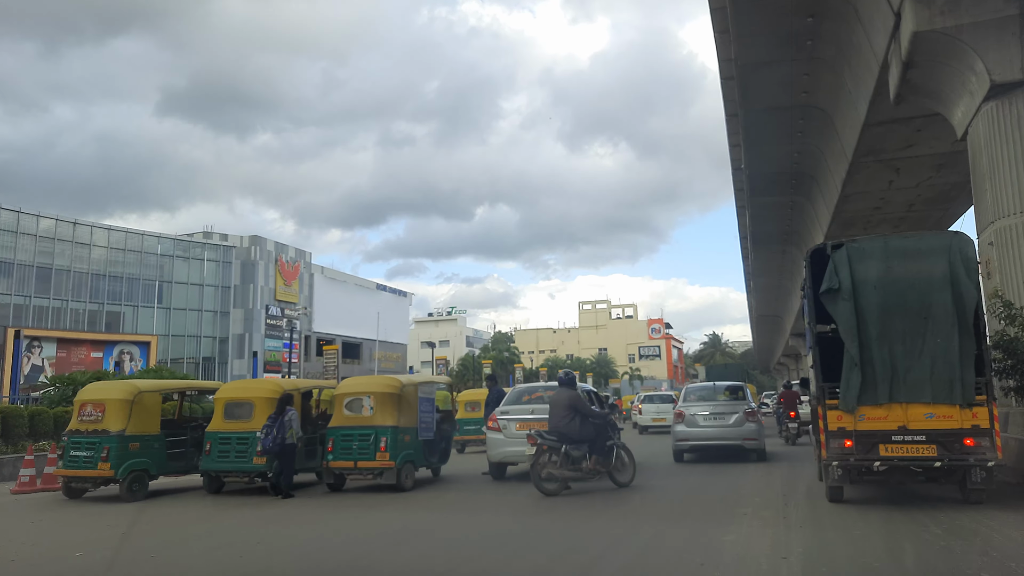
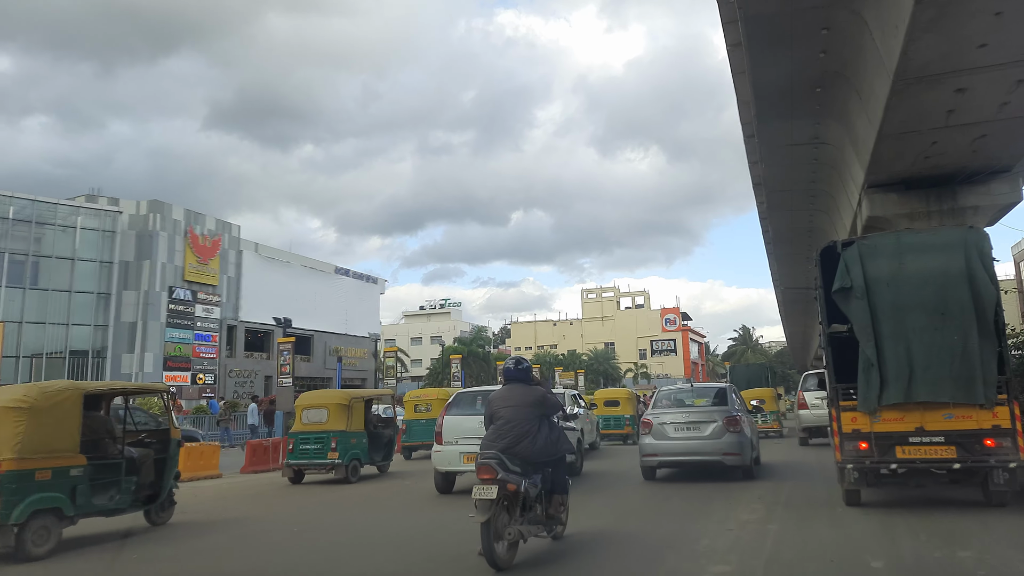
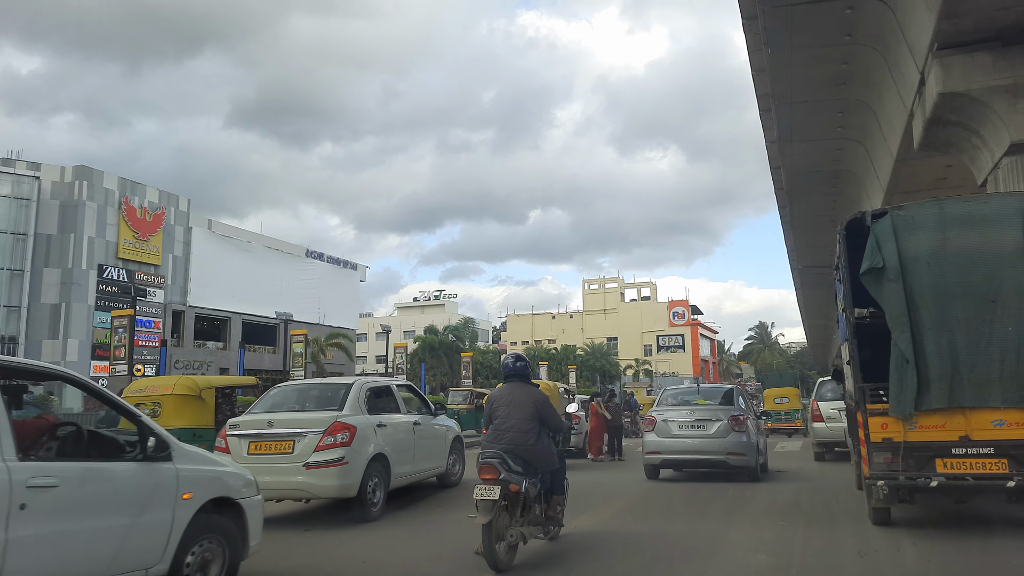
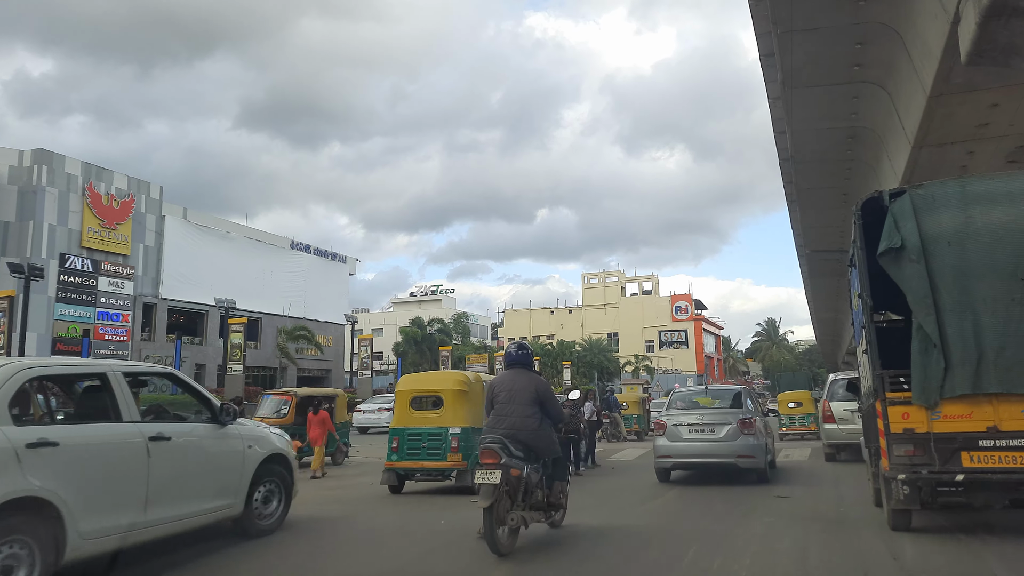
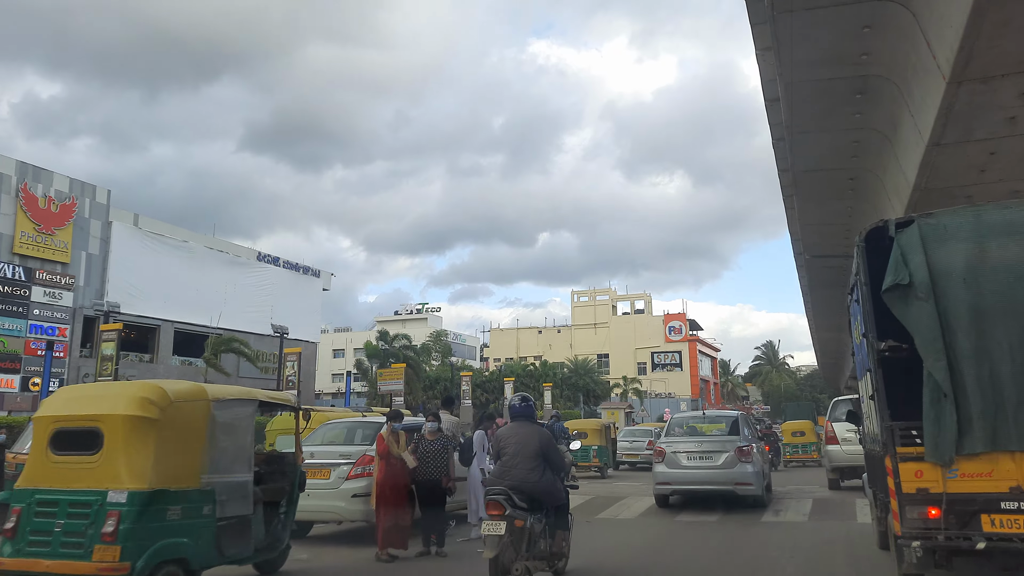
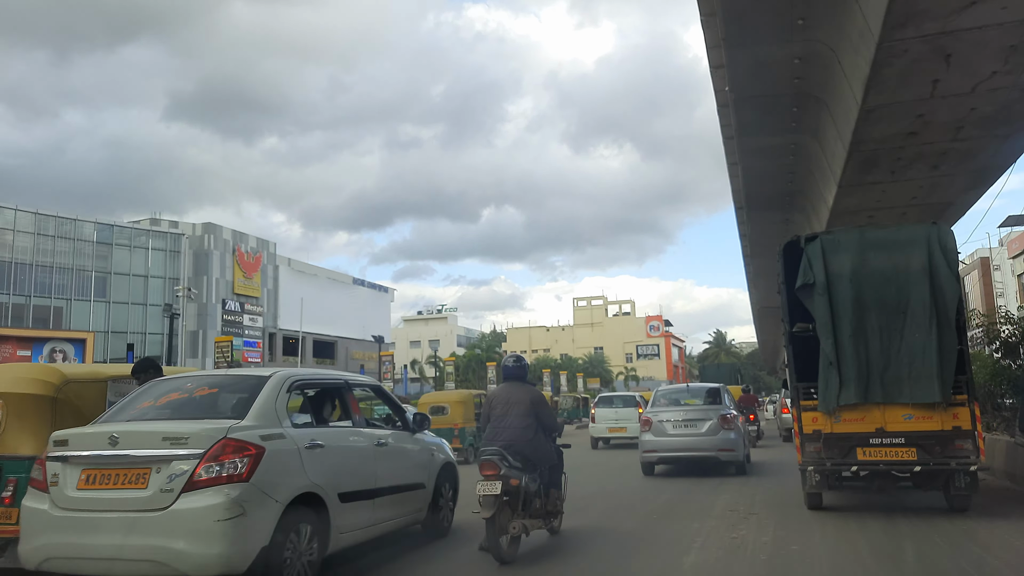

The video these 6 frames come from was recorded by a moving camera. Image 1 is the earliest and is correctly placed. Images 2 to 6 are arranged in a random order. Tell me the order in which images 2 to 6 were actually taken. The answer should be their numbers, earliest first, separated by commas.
6, 2, 3, 4, 5
